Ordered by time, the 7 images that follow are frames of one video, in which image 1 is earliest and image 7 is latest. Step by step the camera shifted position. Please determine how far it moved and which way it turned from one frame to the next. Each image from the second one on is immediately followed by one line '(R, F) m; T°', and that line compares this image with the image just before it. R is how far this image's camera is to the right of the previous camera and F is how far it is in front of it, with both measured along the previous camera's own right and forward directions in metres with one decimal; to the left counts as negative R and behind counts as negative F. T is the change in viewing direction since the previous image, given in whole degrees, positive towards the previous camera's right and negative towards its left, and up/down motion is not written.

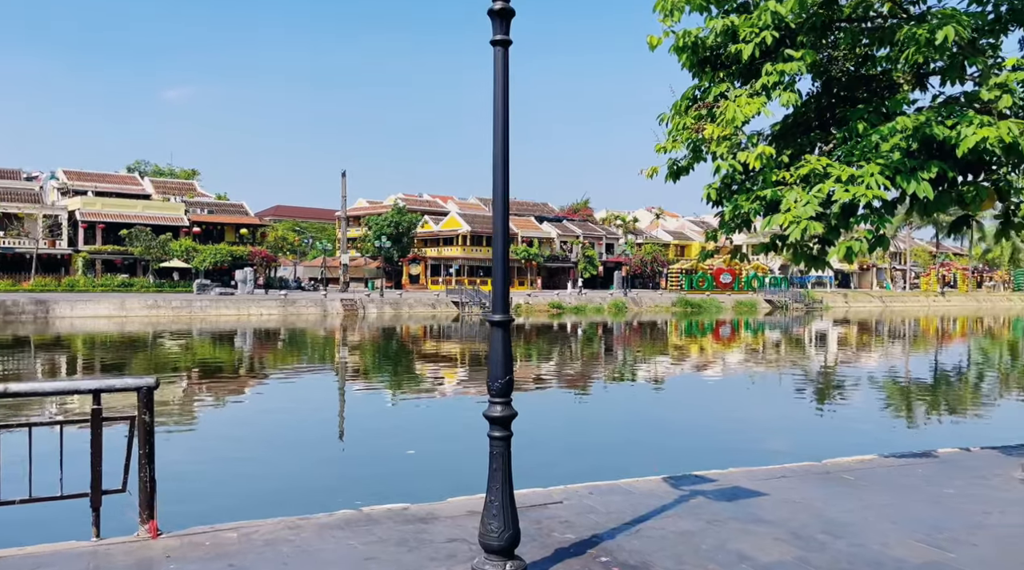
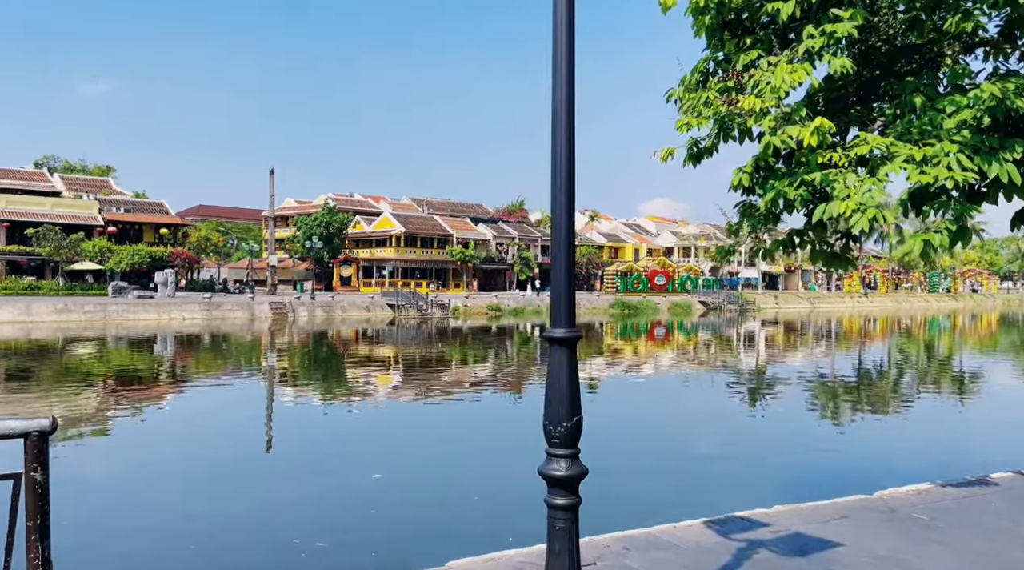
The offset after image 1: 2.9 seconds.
(-0.4, +1.2) m; +4°
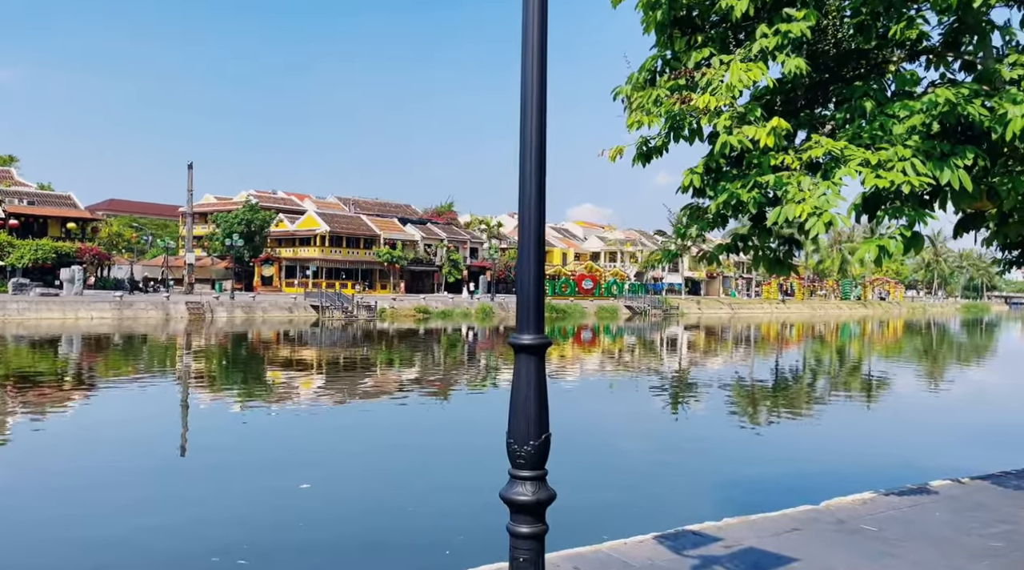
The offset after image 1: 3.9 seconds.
(-0.1, +0.3) m; +5°
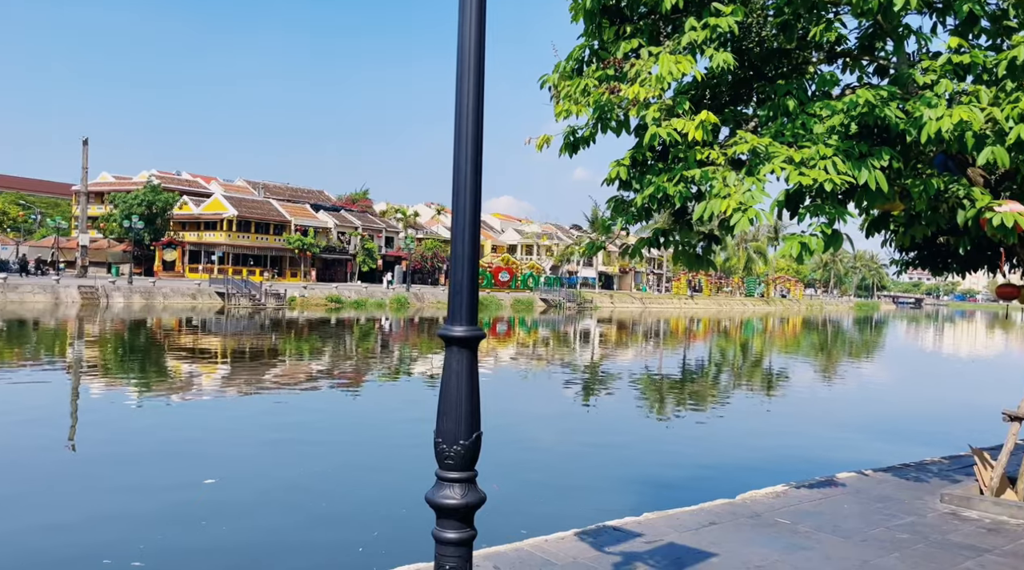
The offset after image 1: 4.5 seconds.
(0.0, +0.1) m; +5°
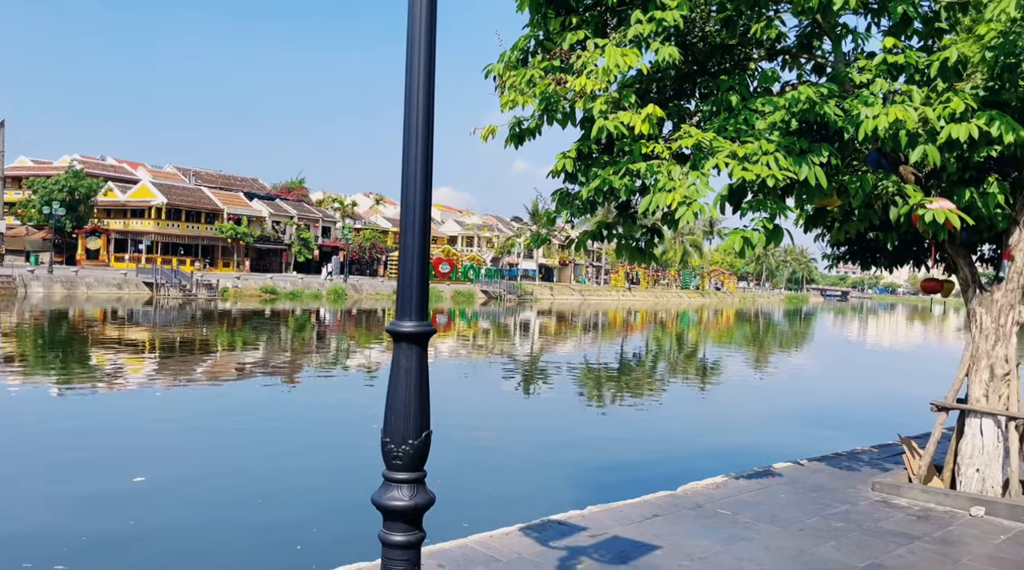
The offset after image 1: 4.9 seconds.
(0.0, 0.0) m; +4°
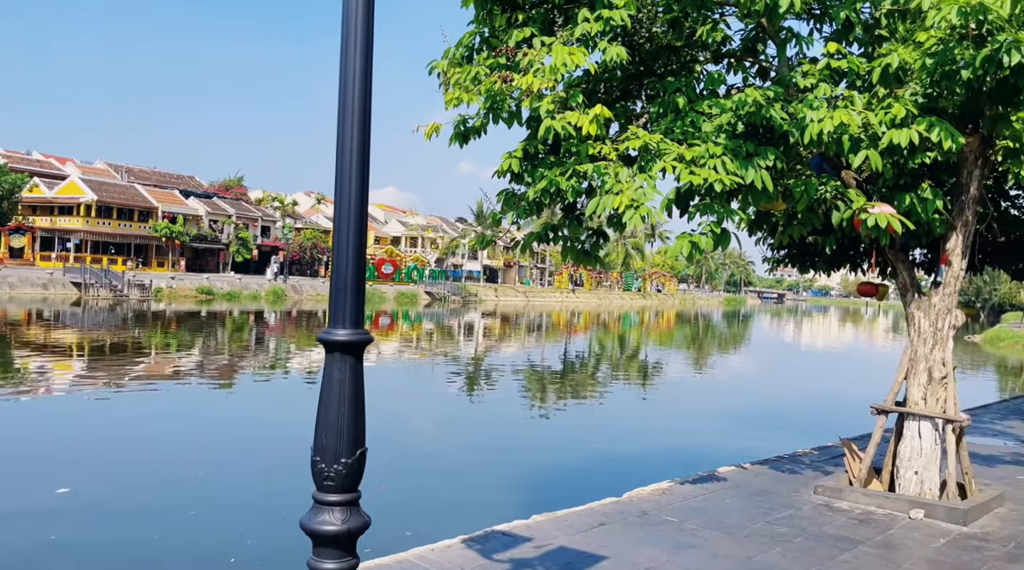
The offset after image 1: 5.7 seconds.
(0.0, +0.1) m; +3°
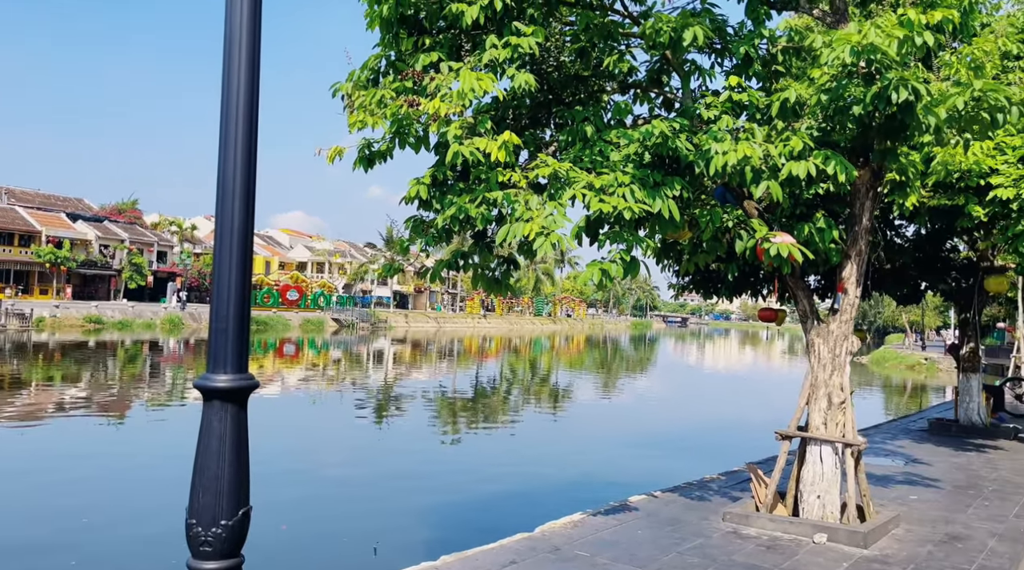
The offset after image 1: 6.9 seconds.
(0.0, +0.1) m; +5°
